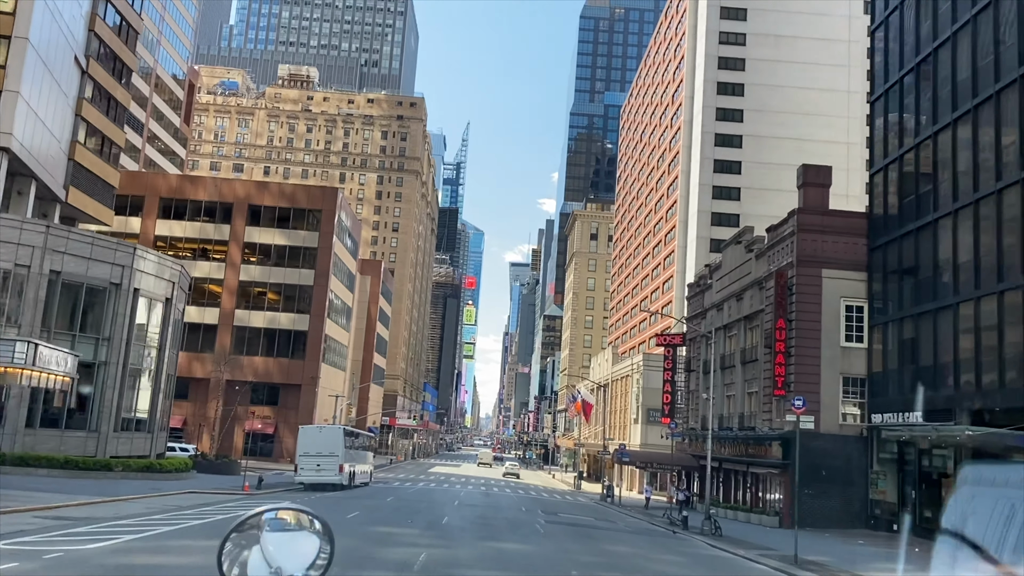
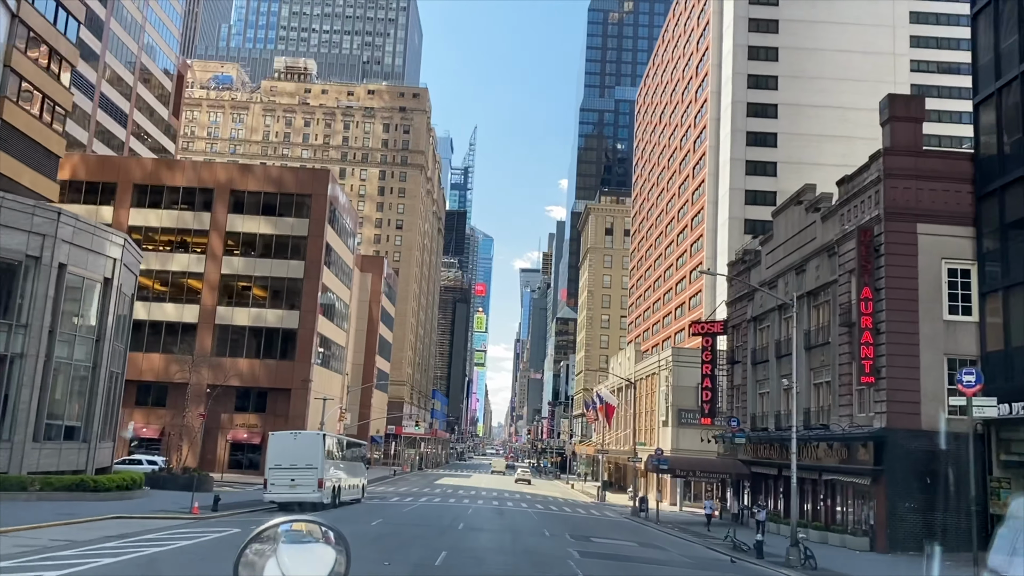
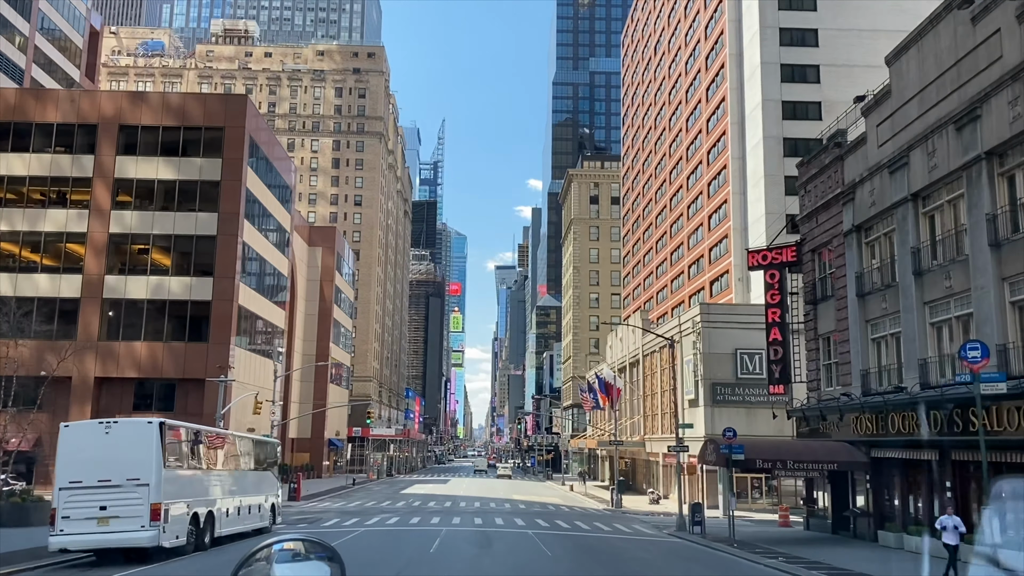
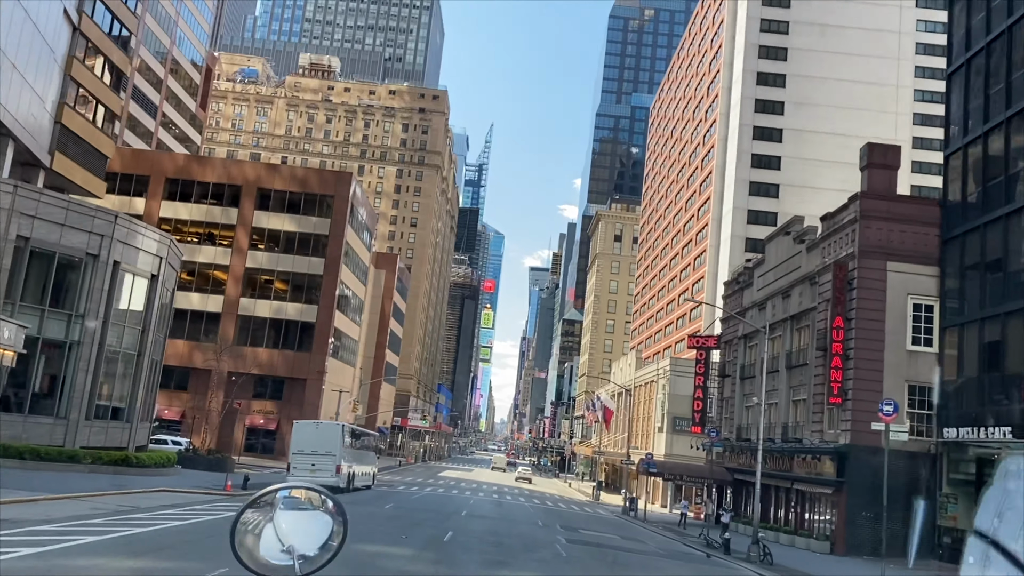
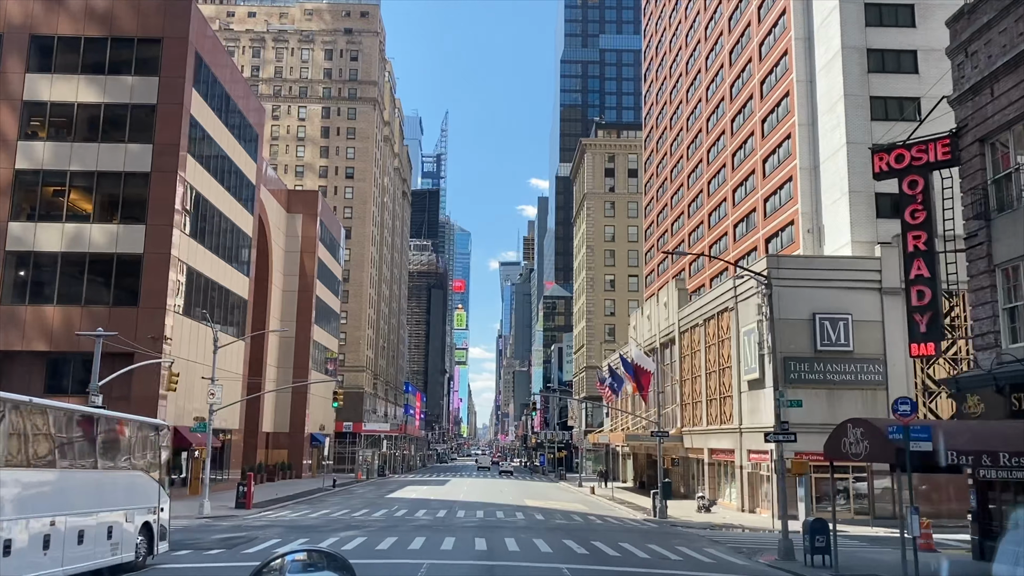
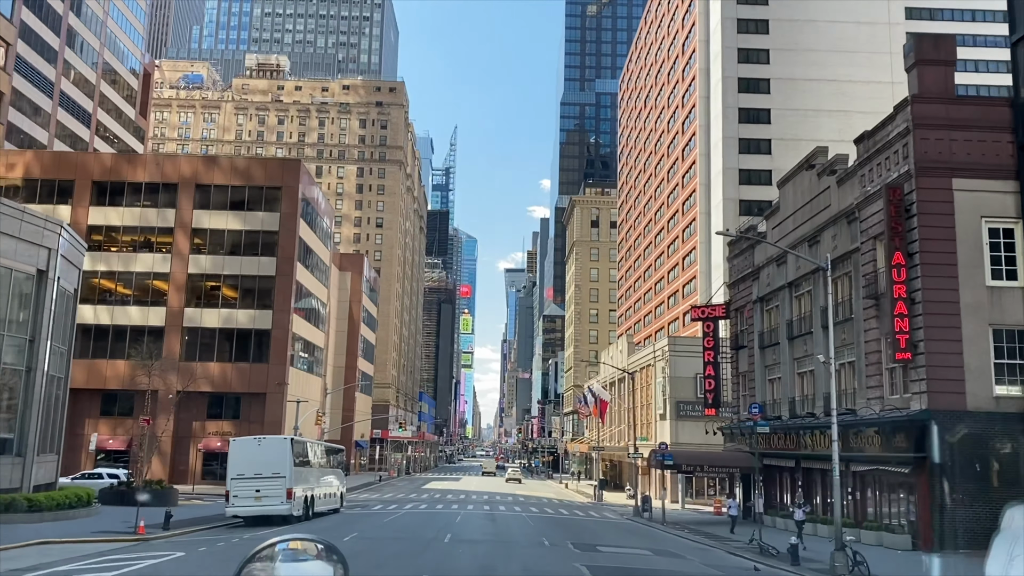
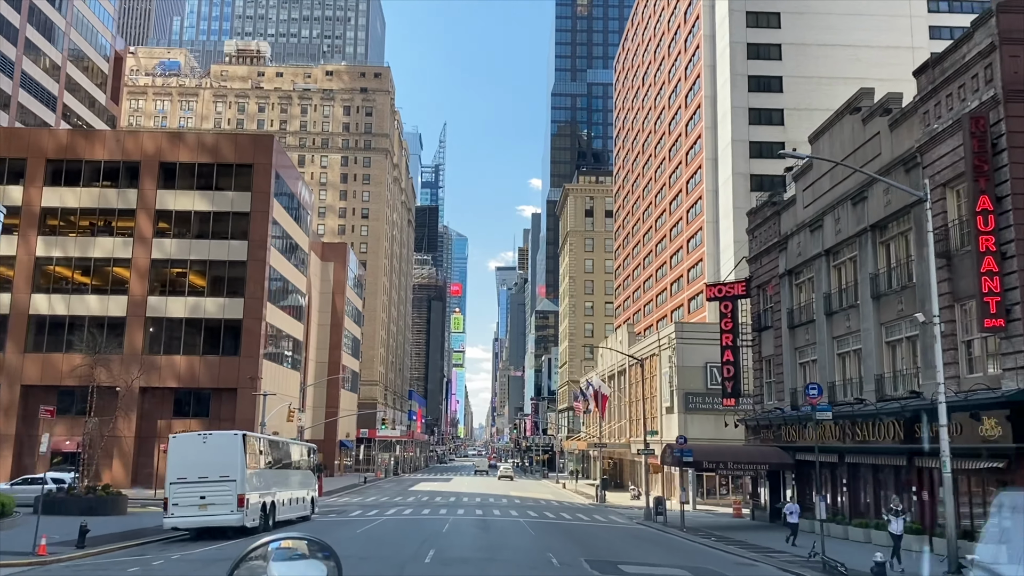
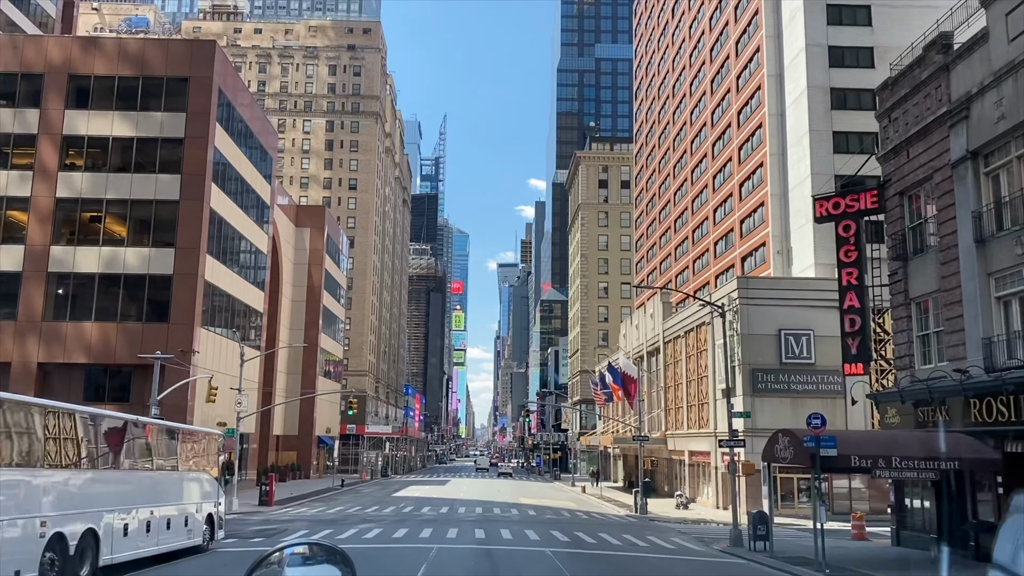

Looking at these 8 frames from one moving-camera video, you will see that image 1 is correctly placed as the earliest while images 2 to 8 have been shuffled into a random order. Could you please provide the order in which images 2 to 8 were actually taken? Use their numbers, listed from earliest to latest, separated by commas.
4, 2, 6, 7, 3, 8, 5
